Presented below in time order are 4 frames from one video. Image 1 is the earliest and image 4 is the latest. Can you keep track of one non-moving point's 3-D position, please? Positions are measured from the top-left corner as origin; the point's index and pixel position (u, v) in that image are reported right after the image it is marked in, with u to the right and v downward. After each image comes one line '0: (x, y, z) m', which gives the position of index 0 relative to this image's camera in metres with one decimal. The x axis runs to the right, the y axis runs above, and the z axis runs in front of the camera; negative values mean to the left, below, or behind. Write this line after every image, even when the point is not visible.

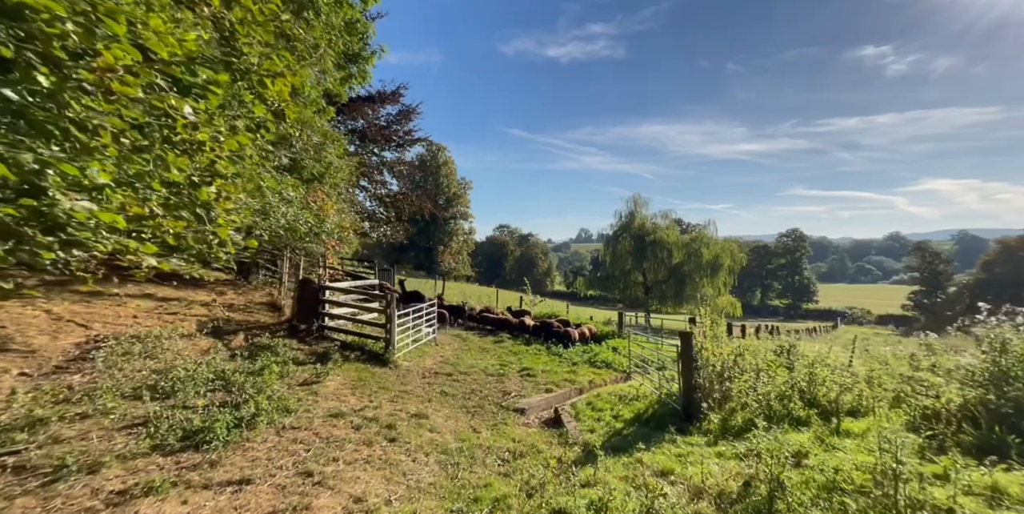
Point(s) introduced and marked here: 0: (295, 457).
0: (-2.3, -2.1, +3.9) m
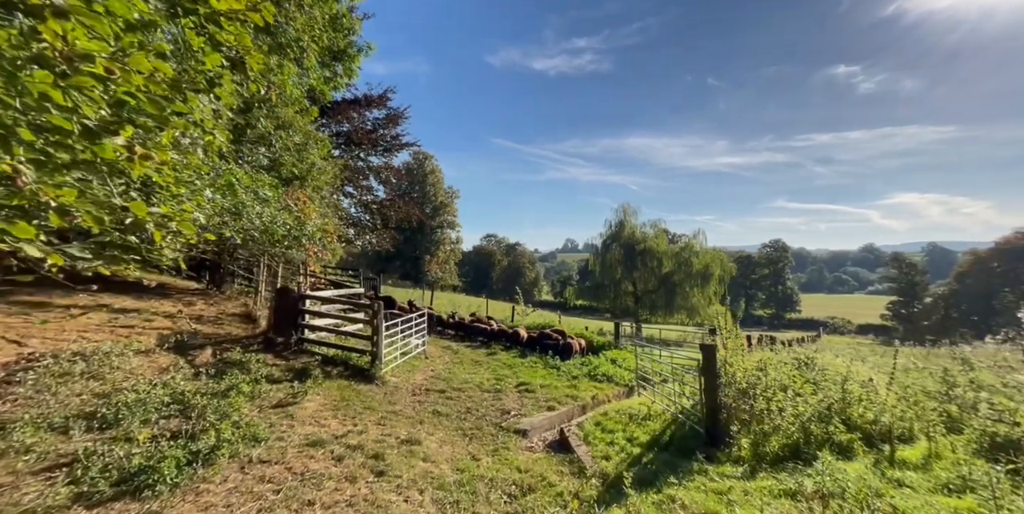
0: (-2.2, -2.1, +3.2) m
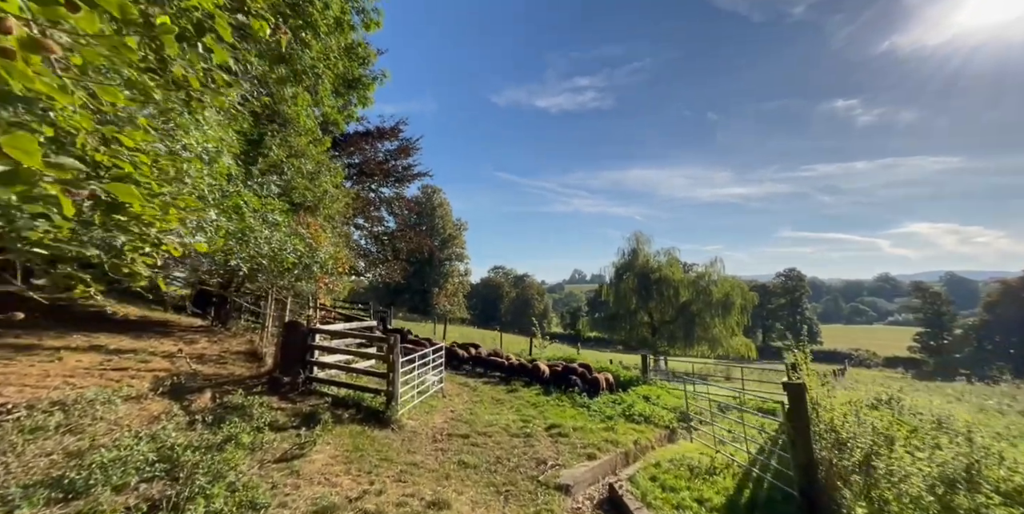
0: (-1.7, -2.3, +2.4) m
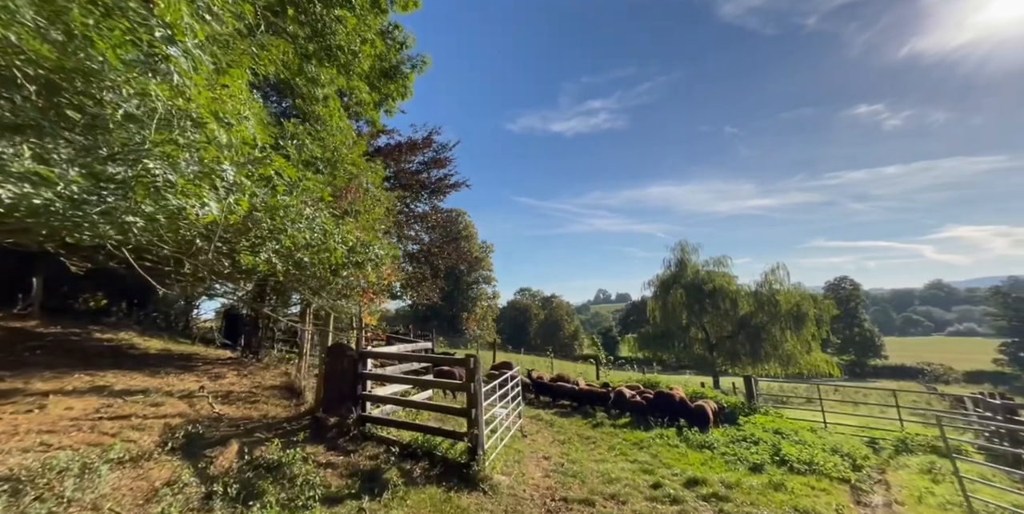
0: (-0.2, -1.9, +0.5) m
